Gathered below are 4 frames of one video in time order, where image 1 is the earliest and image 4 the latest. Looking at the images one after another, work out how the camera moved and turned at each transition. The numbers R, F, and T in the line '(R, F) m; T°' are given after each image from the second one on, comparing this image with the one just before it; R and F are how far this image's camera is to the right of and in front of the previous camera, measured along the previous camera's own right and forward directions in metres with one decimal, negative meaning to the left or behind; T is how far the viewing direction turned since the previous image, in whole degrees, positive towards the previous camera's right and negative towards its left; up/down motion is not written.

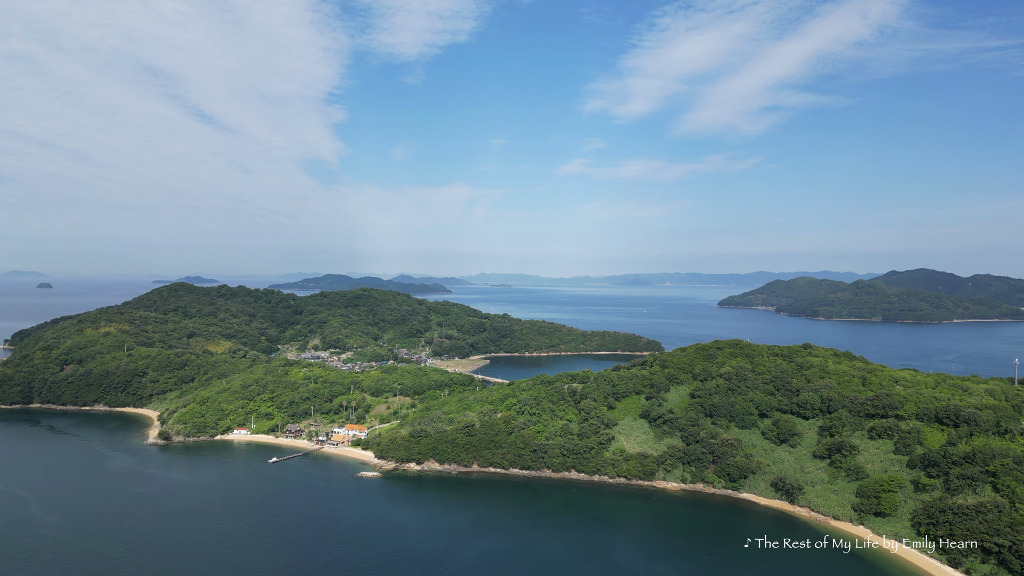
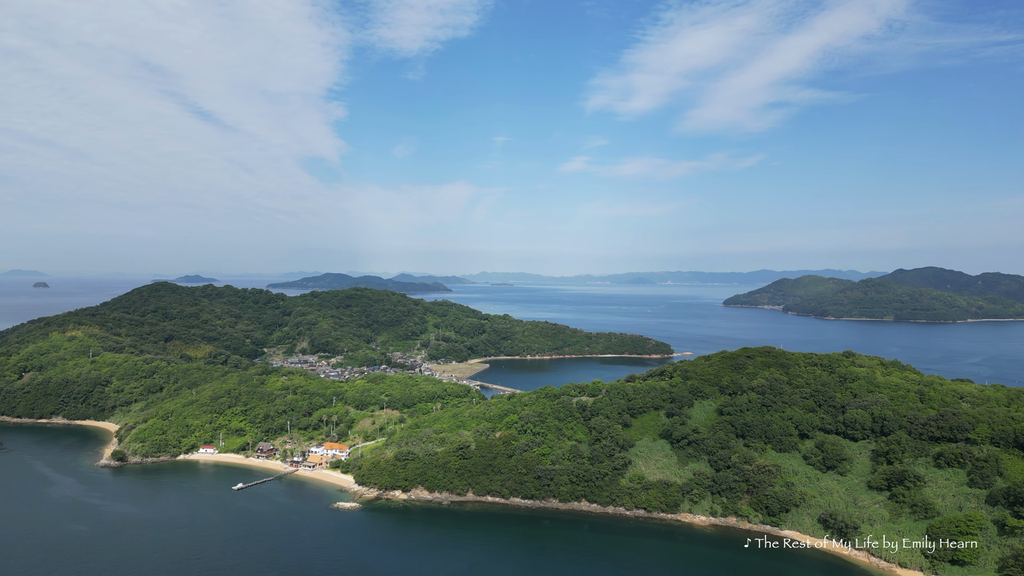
(+0.1, +6.5) m; 0°
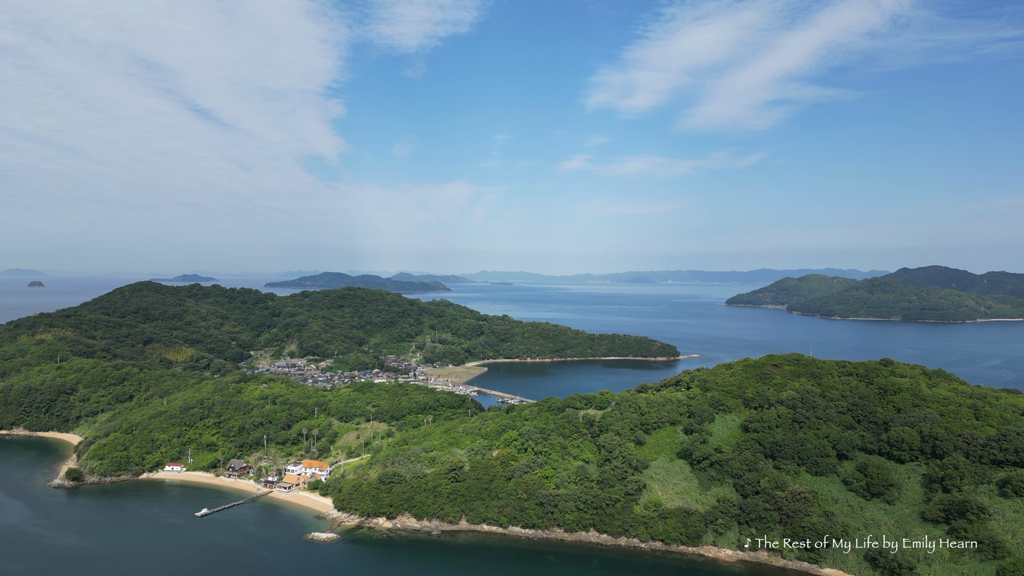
(+0.1, +4.8) m; 0°
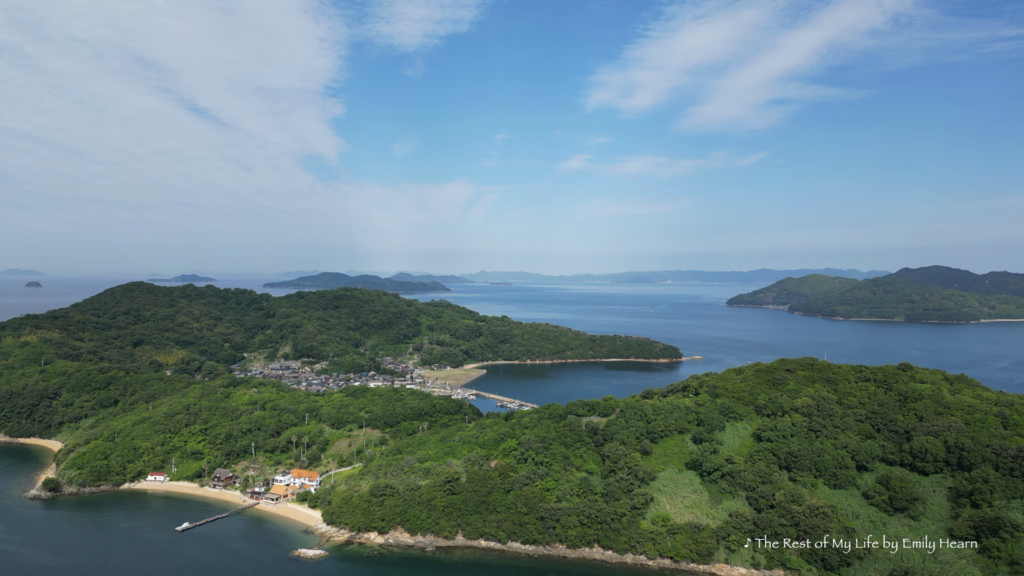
(0.0, +2.1) m; 0°
